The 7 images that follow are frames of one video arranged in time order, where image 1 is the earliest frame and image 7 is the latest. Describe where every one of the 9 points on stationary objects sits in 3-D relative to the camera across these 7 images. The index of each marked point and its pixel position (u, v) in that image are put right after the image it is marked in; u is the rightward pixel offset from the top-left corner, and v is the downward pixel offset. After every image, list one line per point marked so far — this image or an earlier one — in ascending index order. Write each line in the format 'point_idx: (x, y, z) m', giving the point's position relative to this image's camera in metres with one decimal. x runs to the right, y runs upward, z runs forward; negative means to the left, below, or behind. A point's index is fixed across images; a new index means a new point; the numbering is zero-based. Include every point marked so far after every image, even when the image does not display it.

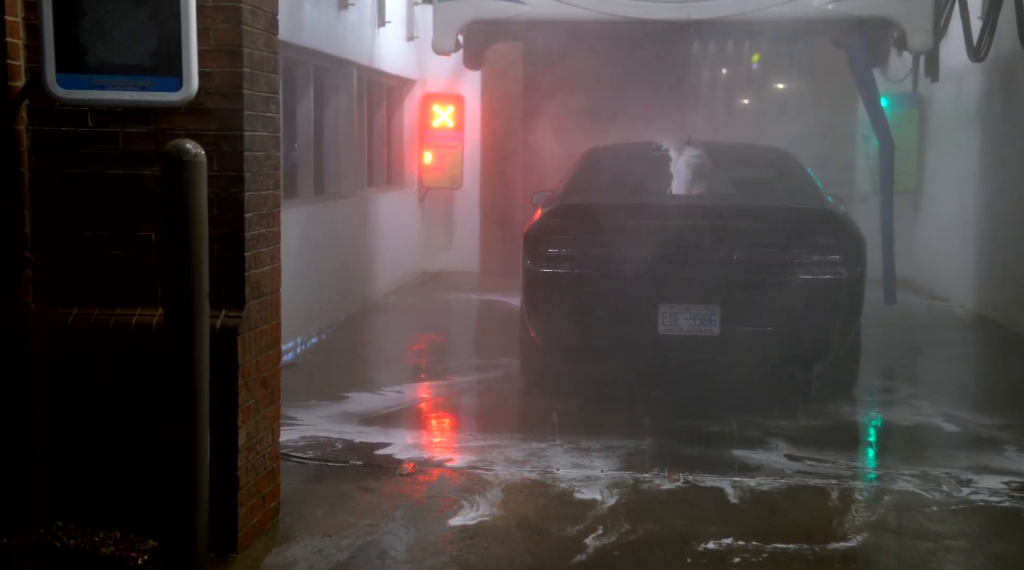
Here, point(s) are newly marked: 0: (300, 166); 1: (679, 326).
0: (-1.7, +0.9, +10.0) m
1: (+0.9, -0.2, +7.0) m
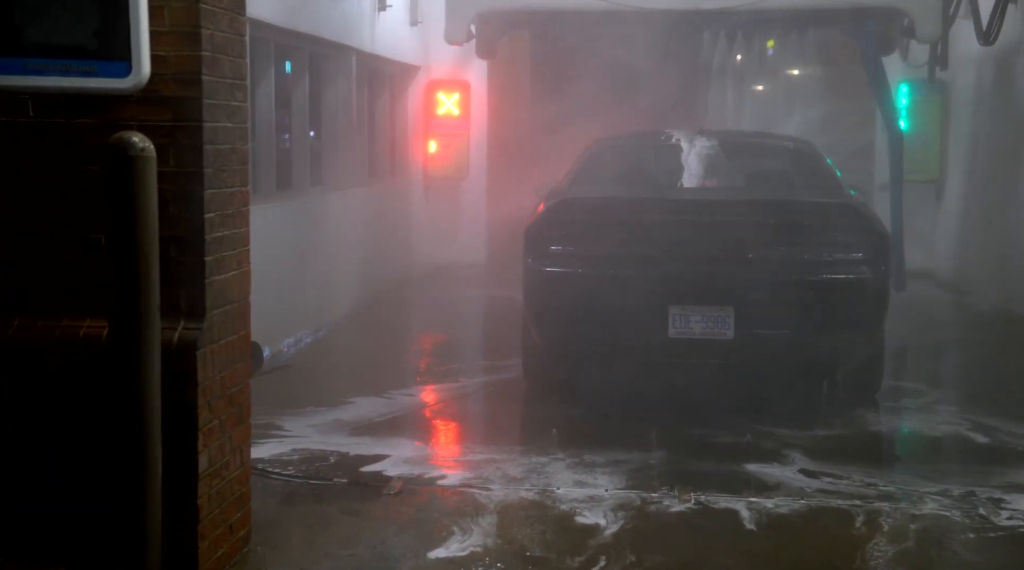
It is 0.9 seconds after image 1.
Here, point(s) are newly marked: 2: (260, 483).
0: (-1.6, +1.0, +9.6) m
1: (+0.9, -0.2, +6.5) m
2: (-1.0, -0.8, +5.3) m
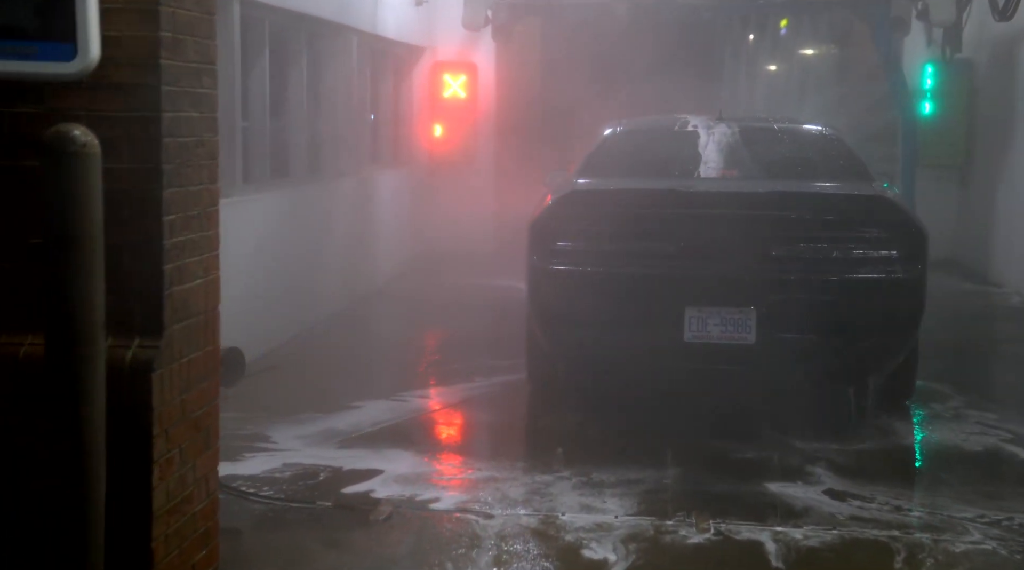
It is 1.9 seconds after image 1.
0: (-1.6, +1.0, +9.1) m
1: (+0.9, -0.2, +6.0) m
2: (-1.0, -0.8, +4.8) m
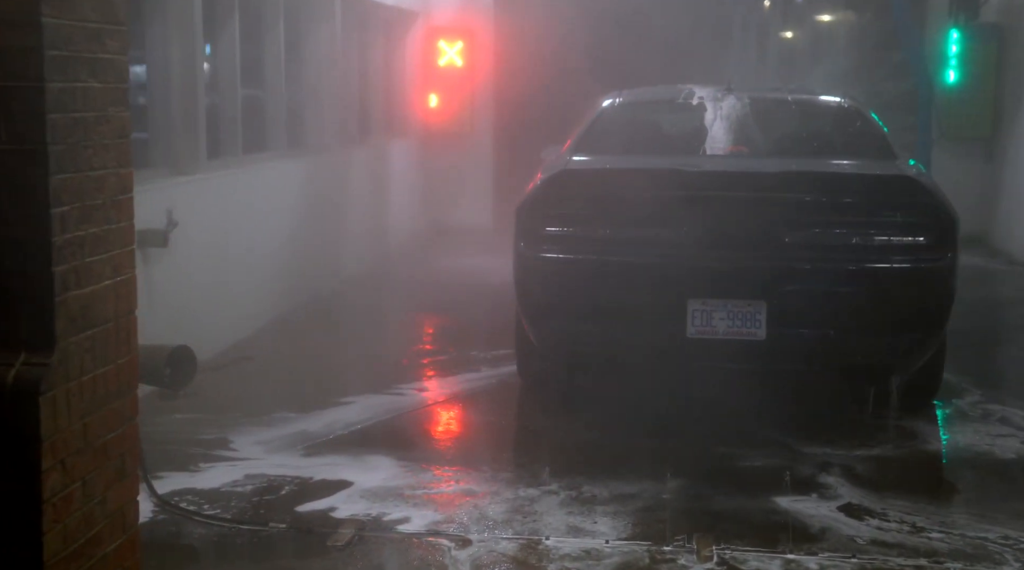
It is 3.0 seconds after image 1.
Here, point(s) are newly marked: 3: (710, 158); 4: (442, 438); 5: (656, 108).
0: (-1.6, +1.1, +8.5) m
1: (+0.9, -0.2, +5.4) m
2: (-1.1, -0.8, +4.3) m
3: (+0.9, +0.6, +5.9) m
4: (-0.3, -0.7, +5.6) m
5: (+0.7, +0.9, +6.6) m
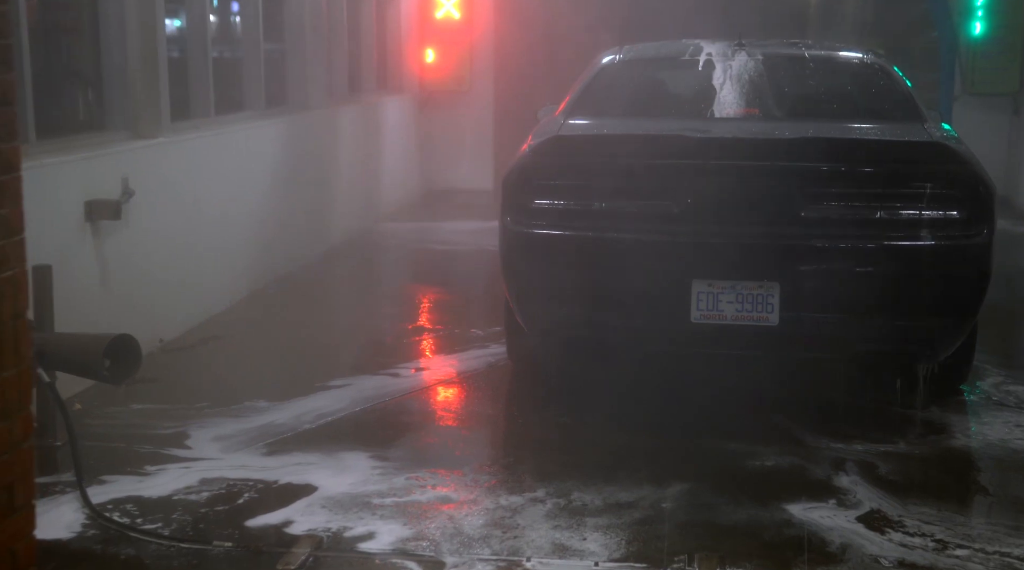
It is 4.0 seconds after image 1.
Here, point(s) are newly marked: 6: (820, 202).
0: (-1.6, +1.3, +7.9) m
1: (+0.8, -0.1, +4.9) m
2: (-1.2, -0.8, +3.8) m
3: (+0.9, +0.7, +5.3) m
4: (-0.4, -0.6, +5.0) m
5: (+0.7, +1.0, +6.1) m
6: (+1.2, +0.3, +4.8) m
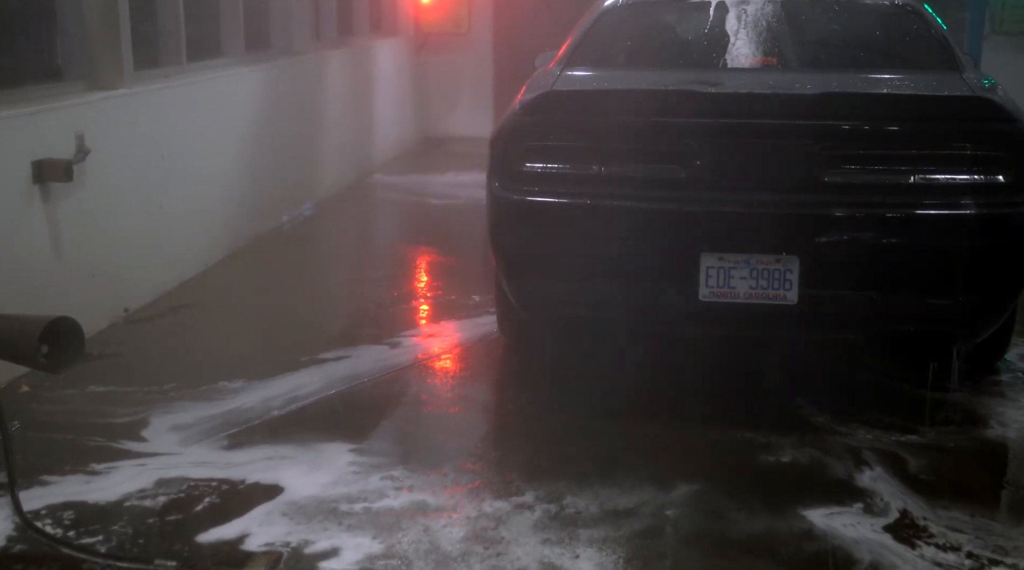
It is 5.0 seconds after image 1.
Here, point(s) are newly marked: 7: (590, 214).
0: (-1.7, +1.6, +7.4) m
1: (+0.8, 0.0, +4.4) m
2: (-1.2, -0.8, +3.3) m
3: (+0.8, +0.8, +4.8) m
4: (-0.4, -0.5, +4.6) m
5: (+0.7, +1.2, +5.5) m
6: (+1.1, +0.4, +4.3) m
7: (+0.3, +0.3, +4.4) m
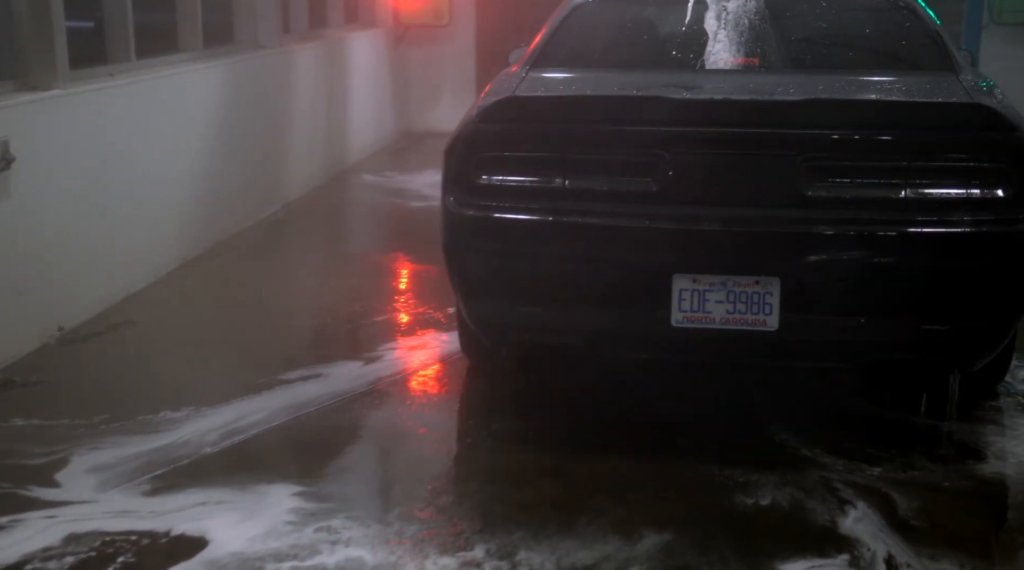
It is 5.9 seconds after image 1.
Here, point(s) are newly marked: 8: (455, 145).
0: (-1.8, +1.5, +7.0) m
1: (+0.6, -0.1, +4.0) m
2: (-1.4, -0.8, +3.0) m
3: (+0.7, +0.7, +4.4) m
4: (-0.5, -0.6, +4.2) m
5: (+0.5, +1.1, +5.1) m
6: (+1.0, +0.3, +3.9) m
7: (+0.1, +0.2, +4.0) m
8: (-0.2, +0.5, +4.2) m
